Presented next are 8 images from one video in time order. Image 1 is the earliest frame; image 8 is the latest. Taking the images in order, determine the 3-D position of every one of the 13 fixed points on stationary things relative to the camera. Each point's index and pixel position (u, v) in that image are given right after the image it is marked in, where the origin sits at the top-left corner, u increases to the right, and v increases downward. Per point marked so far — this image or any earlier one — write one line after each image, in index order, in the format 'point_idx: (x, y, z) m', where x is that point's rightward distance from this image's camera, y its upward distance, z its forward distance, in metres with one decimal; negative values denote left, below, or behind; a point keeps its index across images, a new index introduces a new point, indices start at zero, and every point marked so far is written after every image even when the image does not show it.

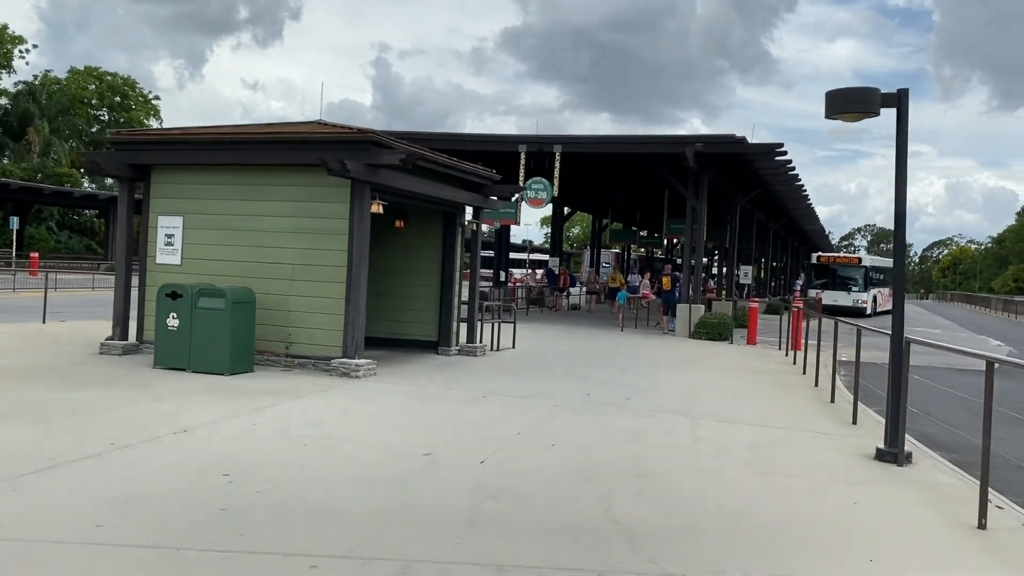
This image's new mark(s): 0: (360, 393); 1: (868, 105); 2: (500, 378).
0: (-1.5, -1.1, +8.9) m
1: (+2.7, +1.4, +6.7) m
2: (-0.1, -1.1, +10.6) m
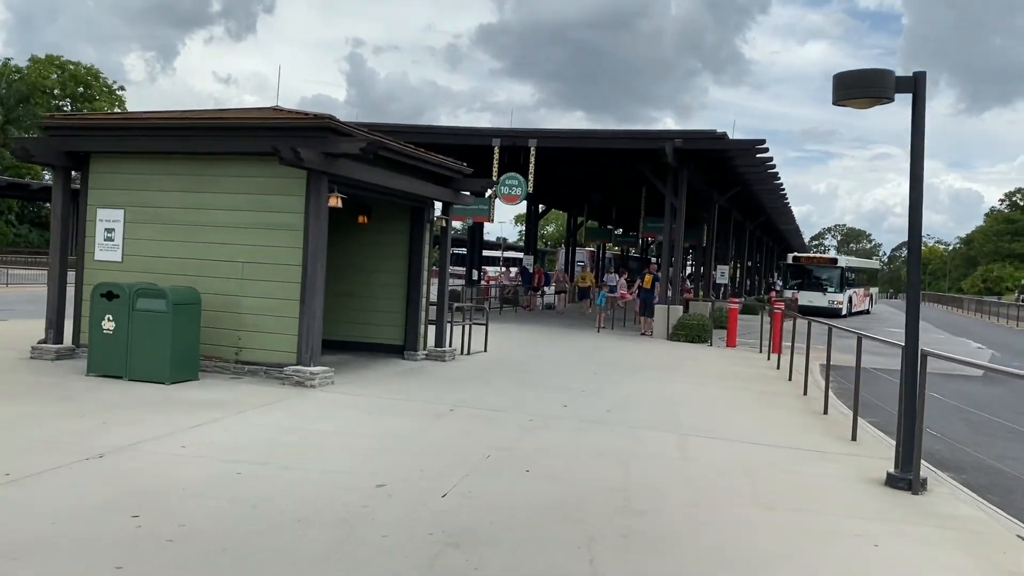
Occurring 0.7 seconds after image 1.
0: (-1.8, -1.1, +8.1) m
1: (+2.5, +1.3, +6.0) m
2: (-0.5, -1.1, +9.8) m
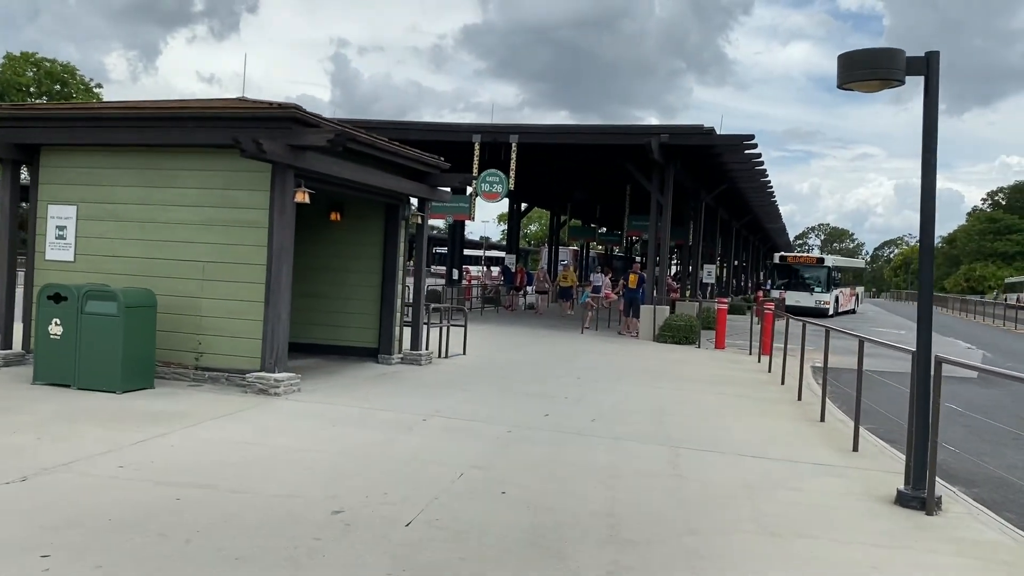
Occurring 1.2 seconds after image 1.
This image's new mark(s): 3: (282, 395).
0: (-2.0, -1.1, +7.5) m
1: (+2.3, +1.3, +5.4) m
2: (-0.7, -1.1, +9.3) m
3: (-2.2, -1.0, +8.5) m
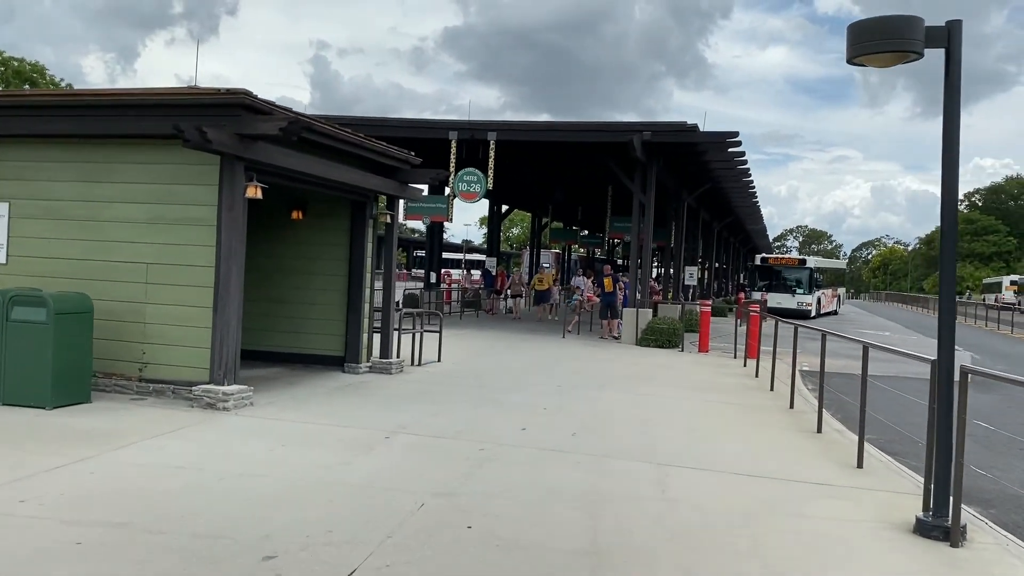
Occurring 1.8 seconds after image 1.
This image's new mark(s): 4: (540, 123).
0: (-2.2, -1.1, +6.7) m
1: (+2.2, +1.3, +4.8) m
2: (-1.0, -1.1, +8.5) m
3: (-2.5, -1.1, +7.7) m
4: (+0.6, +3.3, +17.8) m
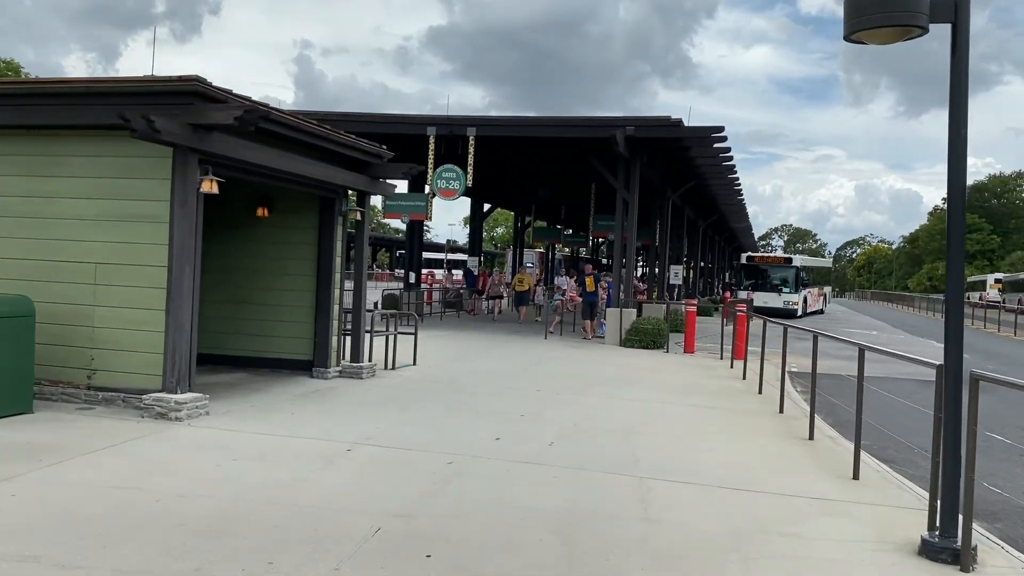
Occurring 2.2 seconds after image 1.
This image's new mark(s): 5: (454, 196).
0: (-2.4, -1.1, +6.2) m
1: (+2.0, +1.3, +4.3) m
2: (-1.2, -1.1, +8.0) m
3: (-2.7, -1.1, +7.2) m
4: (+0.2, +3.3, +17.4) m
5: (-1.2, +1.9, +18.0) m
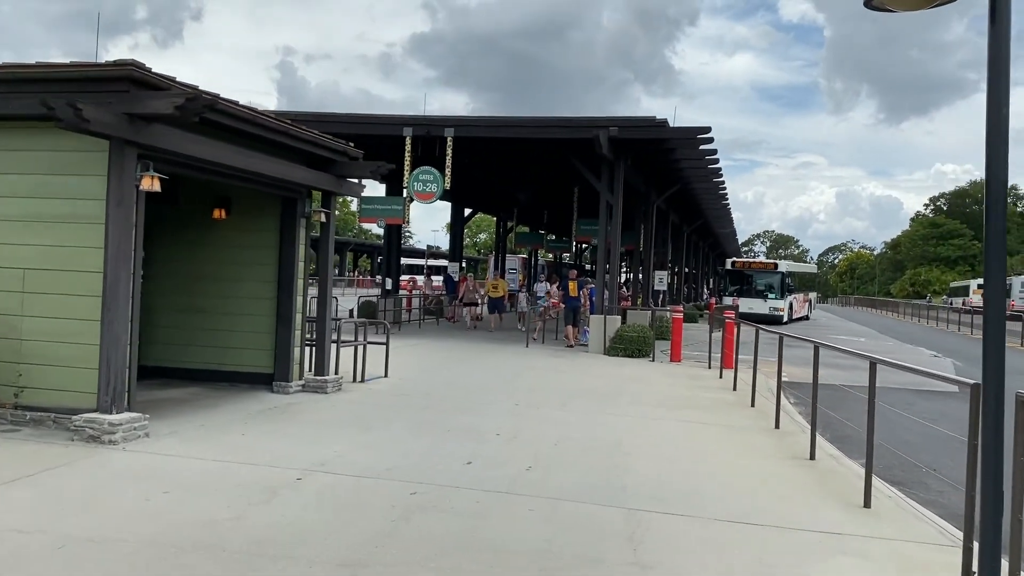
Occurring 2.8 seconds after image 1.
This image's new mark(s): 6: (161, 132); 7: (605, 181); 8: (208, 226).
0: (-2.6, -1.2, +5.5) m
1: (+1.8, +1.3, +3.7) m
2: (-1.4, -1.2, +7.3) m
3: (-2.9, -1.1, +6.5) m
4: (-0.2, +3.2, +16.7) m
5: (-1.6, +1.7, +17.3) m
6: (-2.7, +1.2, +6.8) m
7: (+1.8, +2.1, +17.4) m
8: (-3.3, +0.7, +9.6) m
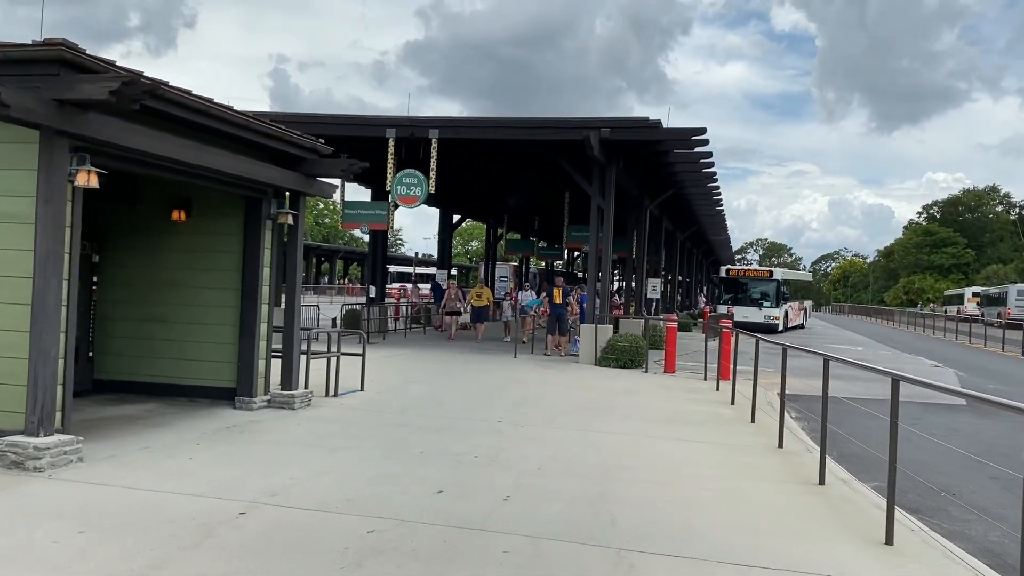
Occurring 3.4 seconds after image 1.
0: (-2.7, -1.2, +4.8) m
1: (+1.7, +1.3, +3.0) m
2: (-1.6, -1.3, +6.6) m
3: (-3.0, -1.2, +5.7) m
4: (-0.4, +3.1, +16.1) m
5: (-1.8, +1.6, +16.6) m
6: (-2.8, +1.1, +6.1) m
7: (+1.6, +2.0, +16.8) m
8: (-3.5, +0.6, +8.9) m
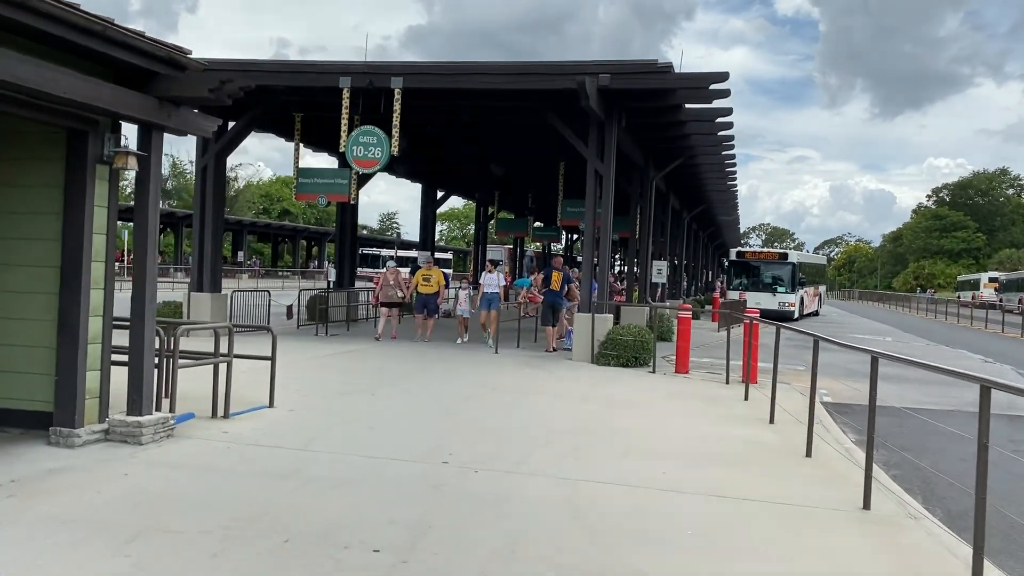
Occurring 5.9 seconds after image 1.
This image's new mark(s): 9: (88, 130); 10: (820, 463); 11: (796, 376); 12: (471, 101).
0: (-3.1, -1.1, +1.9) m
1: (+1.4, +1.4, +0.1) m
2: (-1.9, -1.2, +3.8) m
3: (-3.4, -1.1, +2.9) m
4: (-0.8, +3.3, +13.1) m
5: (-2.1, +1.9, +13.7) m
6: (-3.2, +1.2, +3.2) m
7: (+1.3, +2.2, +13.9) m
8: (-3.8, +0.8, +6.0) m
9: (-2.8, +1.0, +5.8) m
10: (+2.3, -1.3, +6.5) m
11: (+3.9, -1.2, +11.9) m
12: (-0.7, +3.0, +14.3) m
